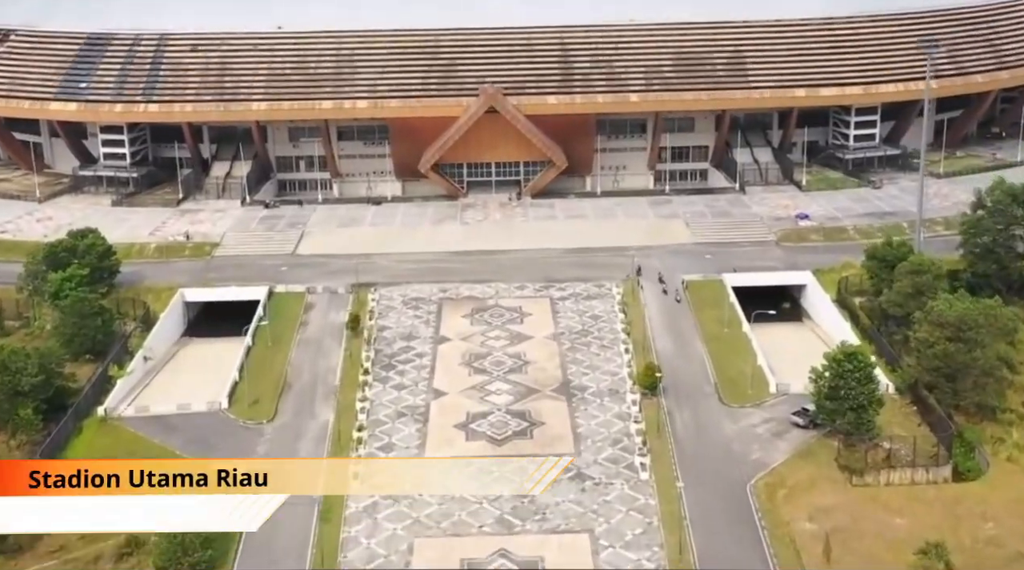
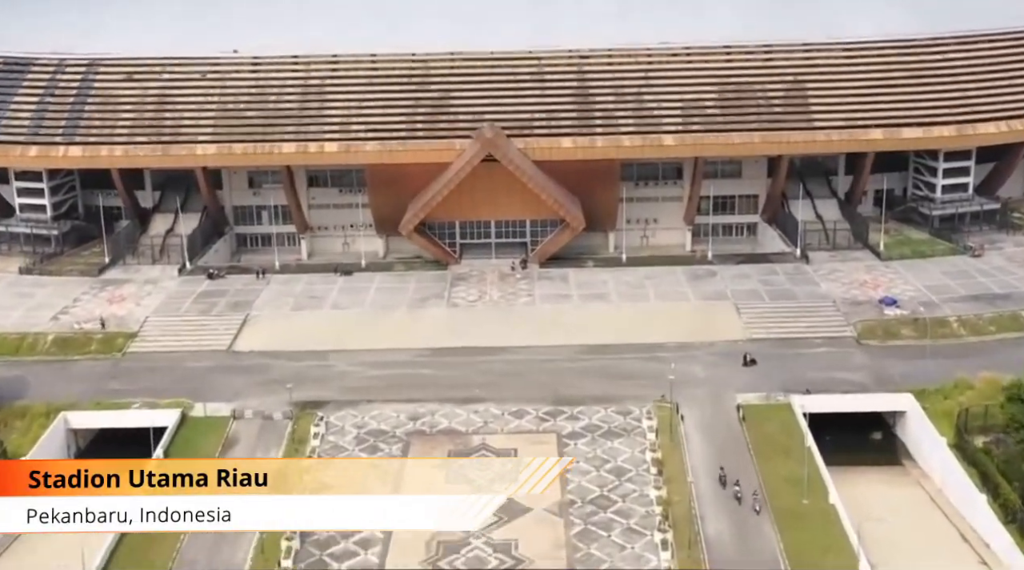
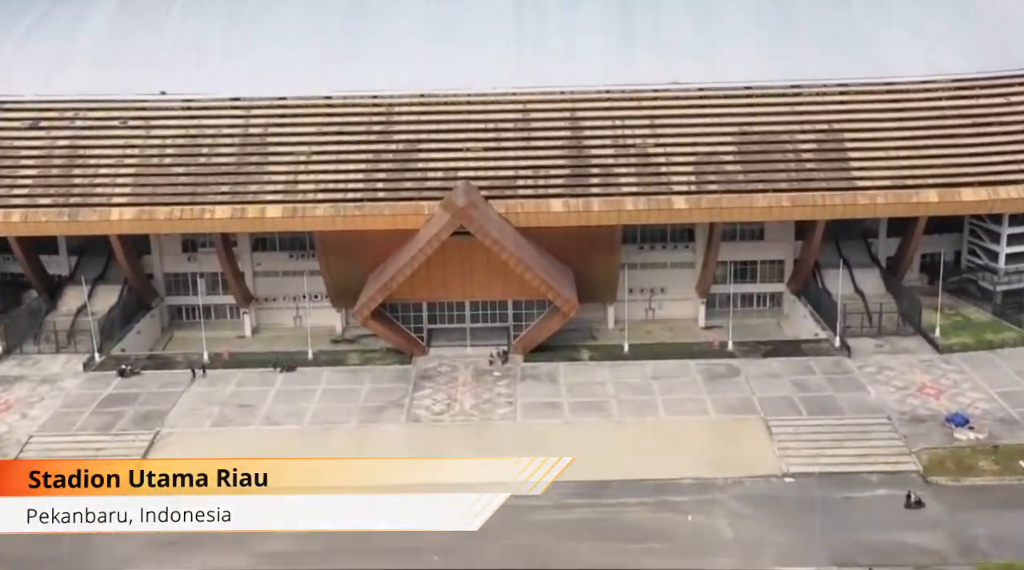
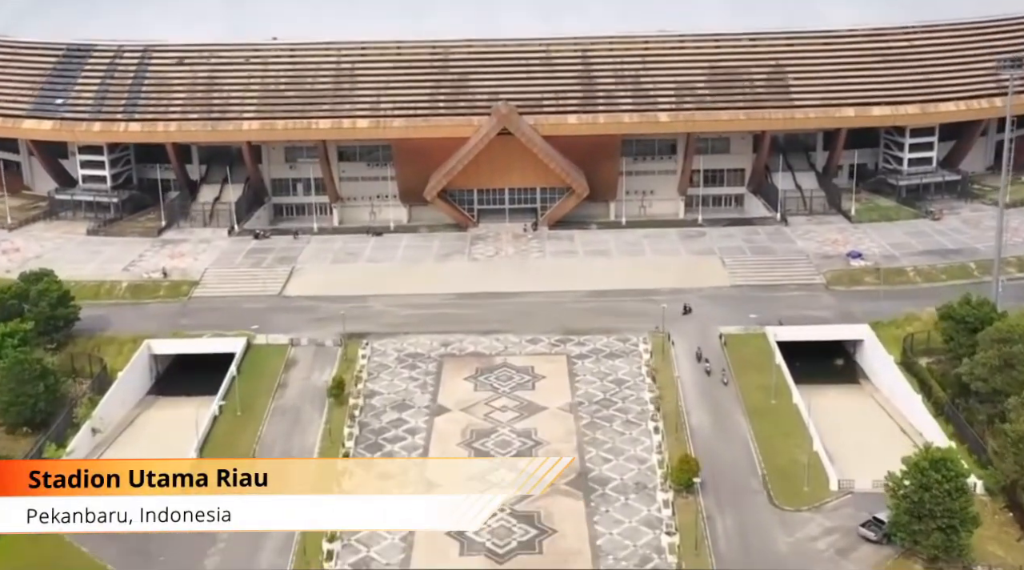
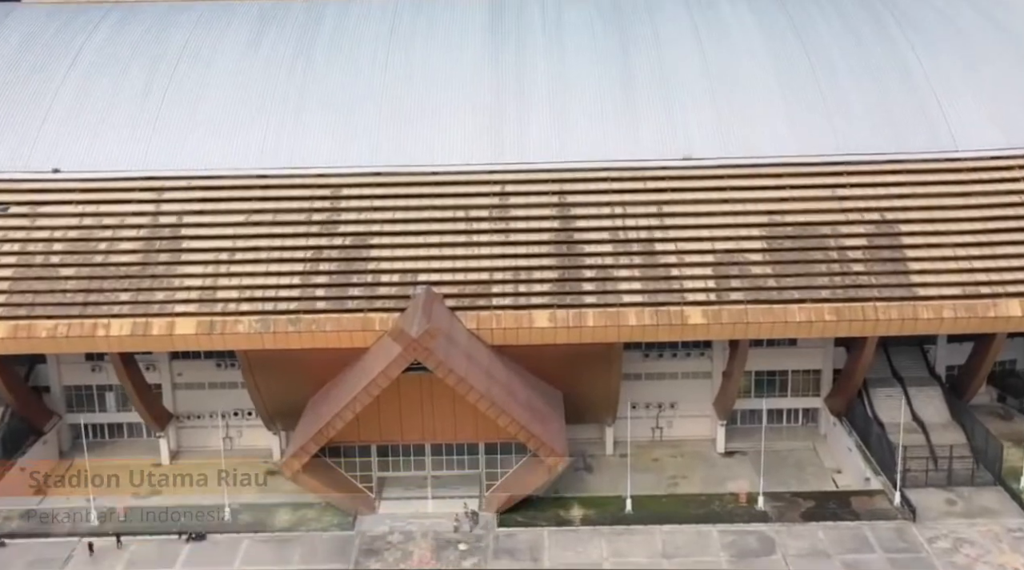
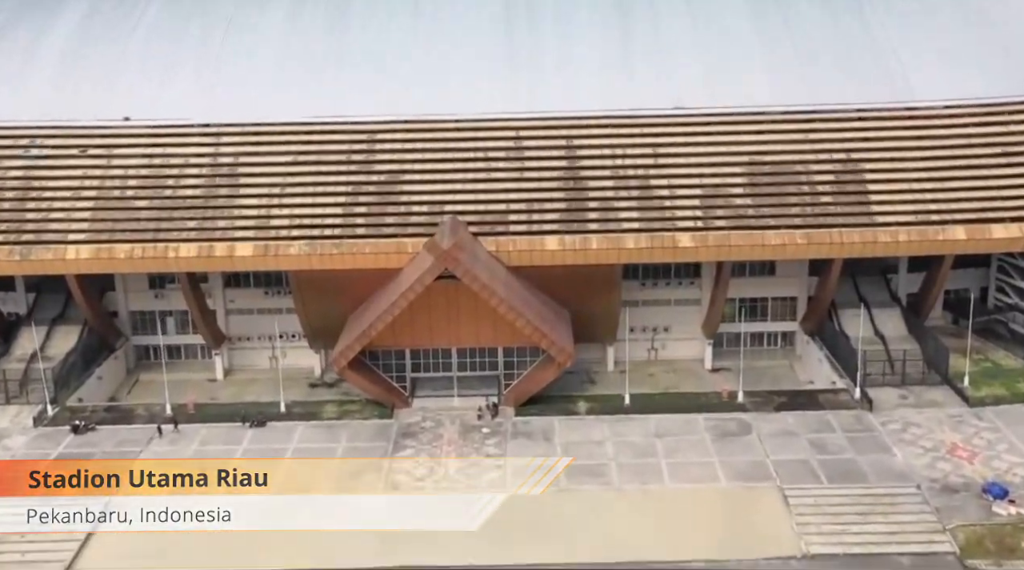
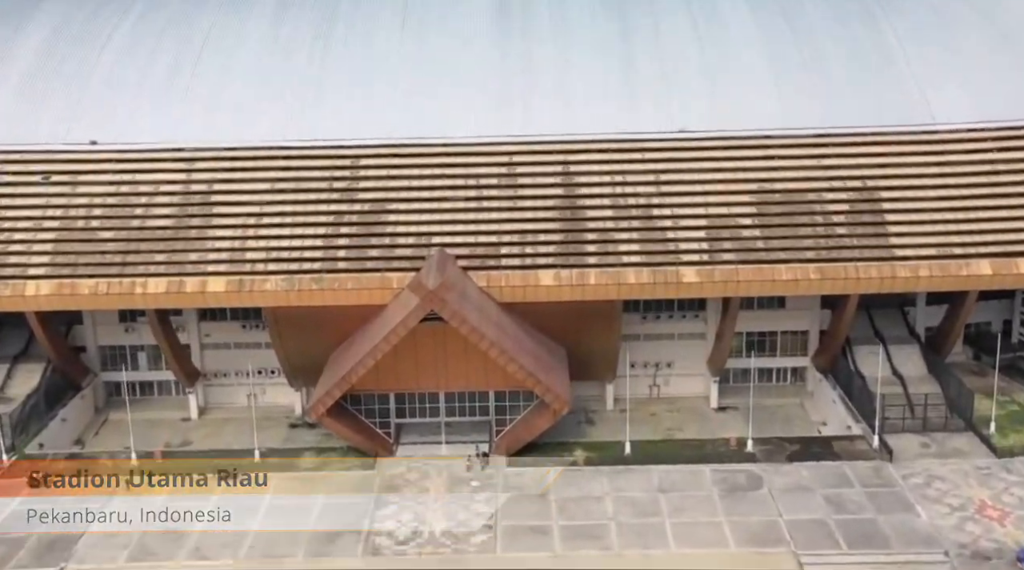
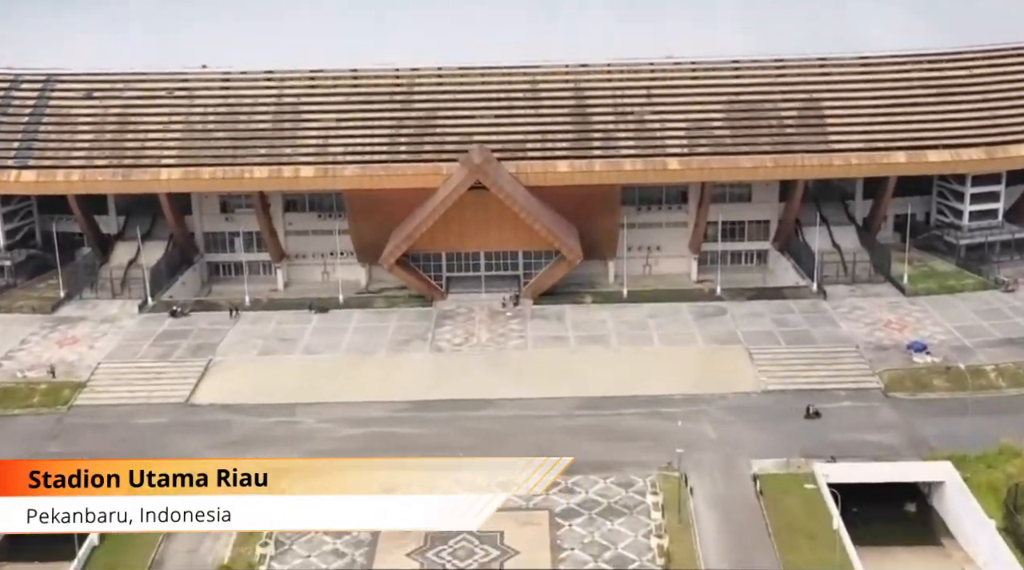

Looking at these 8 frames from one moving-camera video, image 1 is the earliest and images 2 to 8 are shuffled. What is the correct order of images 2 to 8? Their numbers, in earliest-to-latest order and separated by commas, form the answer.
4, 2, 8, 3, 6, 7, 5
